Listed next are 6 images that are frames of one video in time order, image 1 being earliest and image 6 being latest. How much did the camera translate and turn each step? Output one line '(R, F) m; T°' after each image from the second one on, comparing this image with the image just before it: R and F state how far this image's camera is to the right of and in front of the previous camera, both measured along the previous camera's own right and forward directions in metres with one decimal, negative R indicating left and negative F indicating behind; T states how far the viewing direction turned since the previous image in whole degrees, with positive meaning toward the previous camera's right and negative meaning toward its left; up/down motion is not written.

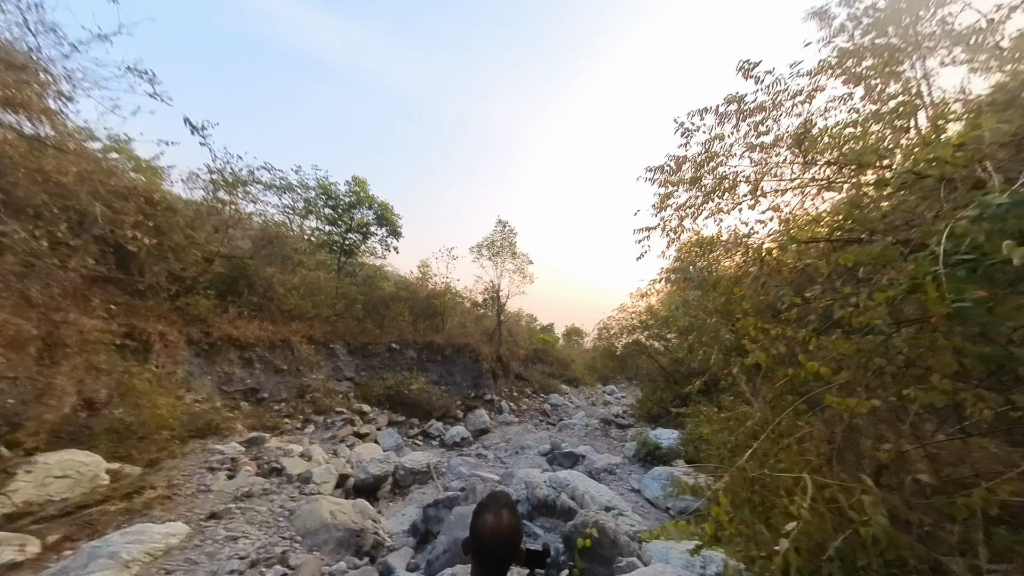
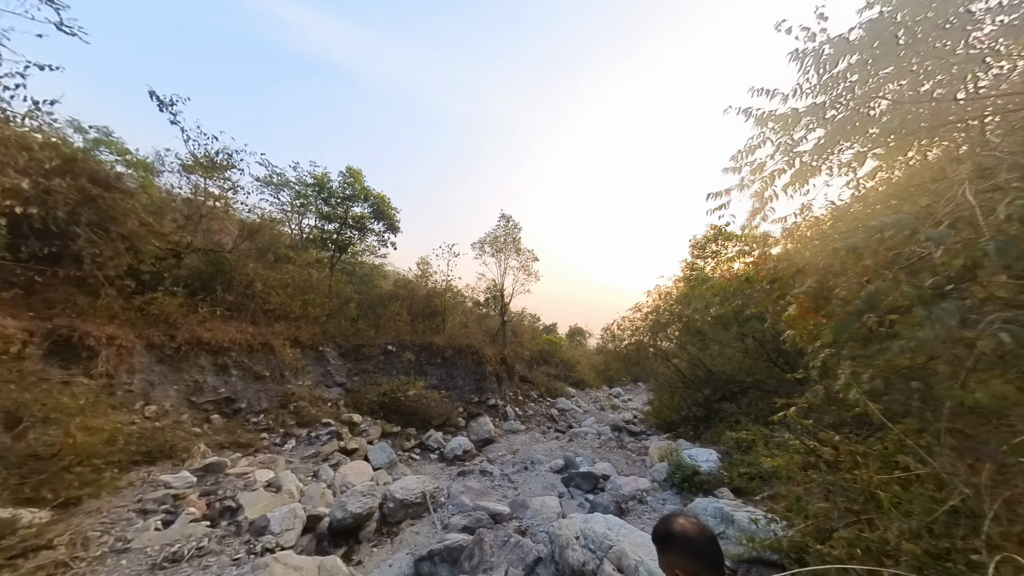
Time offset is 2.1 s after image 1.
(-0.1, +1.0) m; 0°
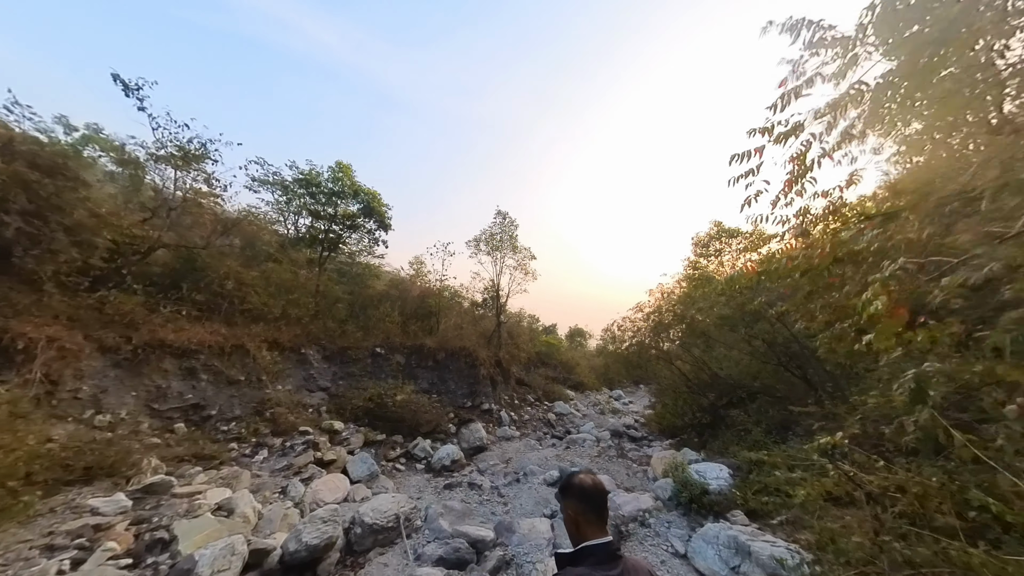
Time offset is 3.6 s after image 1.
(+0.2, +0.5) m; 0°
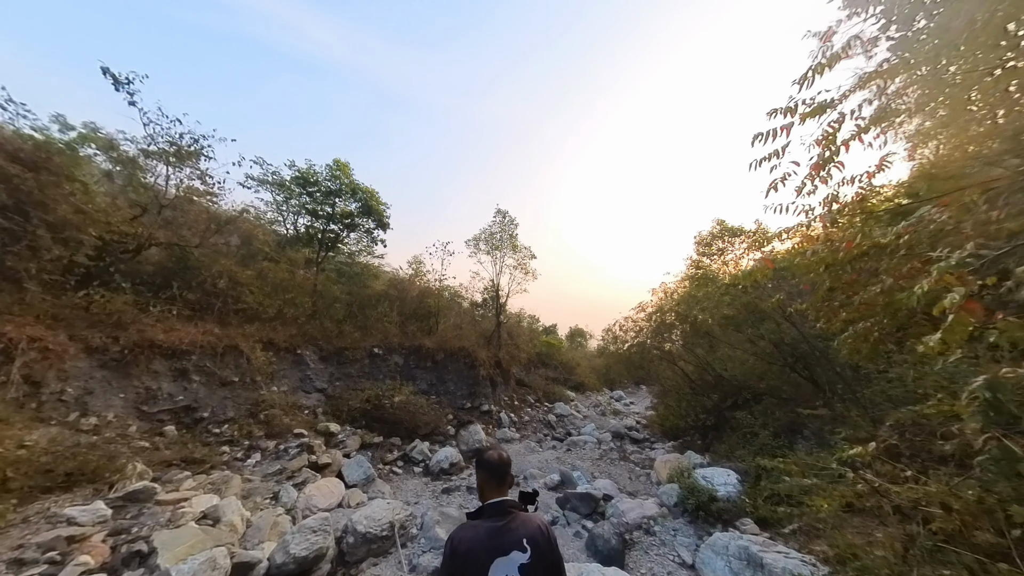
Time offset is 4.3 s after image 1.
(0.0, +0.2) m; 0°
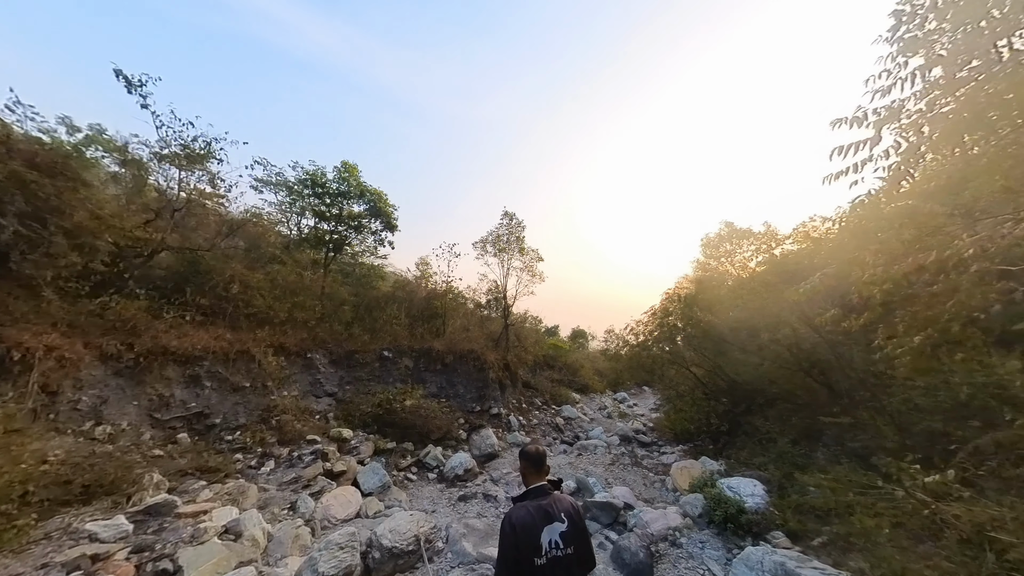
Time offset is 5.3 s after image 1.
(-0.2, +0.1) m; 0°
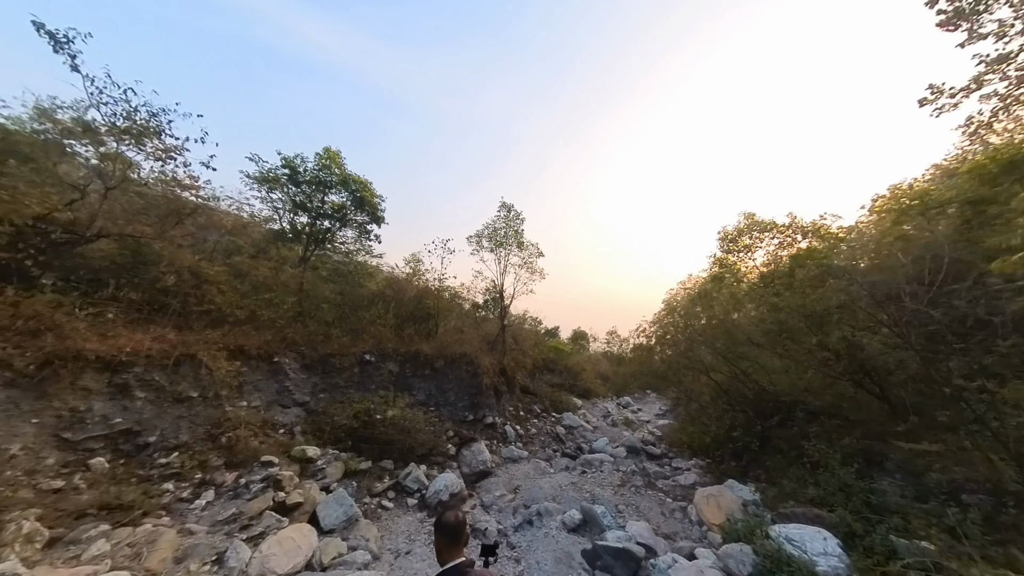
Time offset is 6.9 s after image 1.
(+0.1, +1.1) m; 0°
